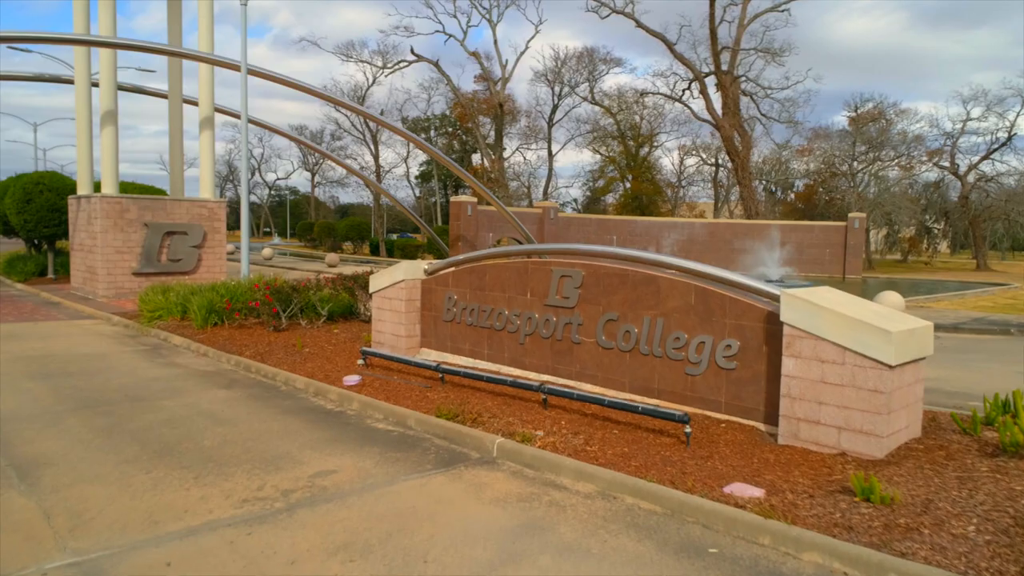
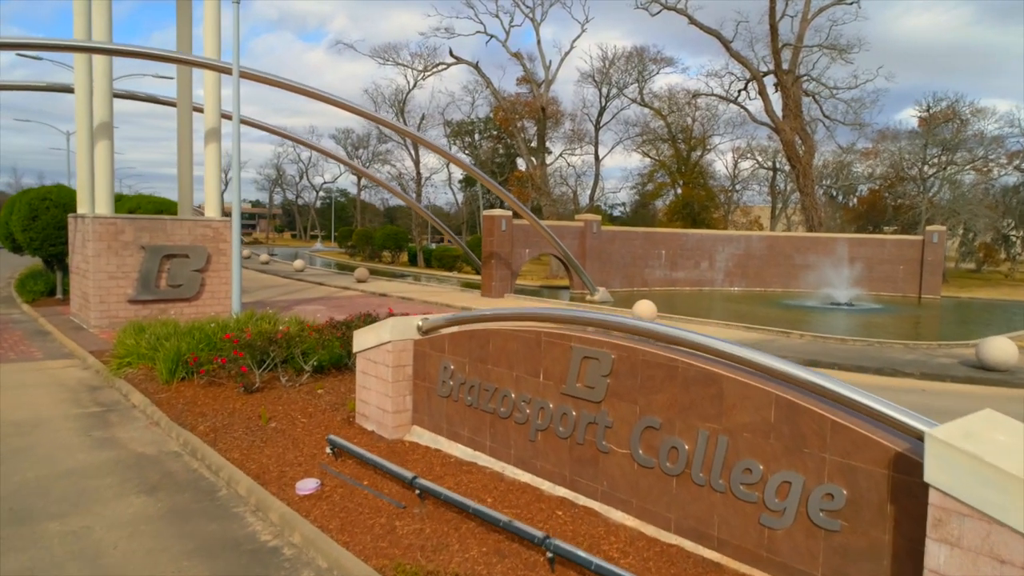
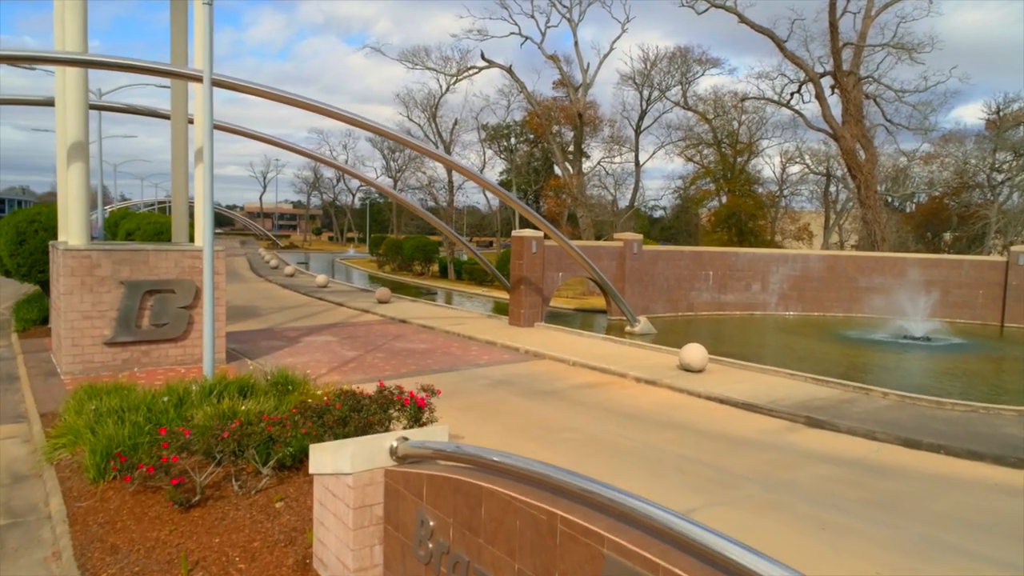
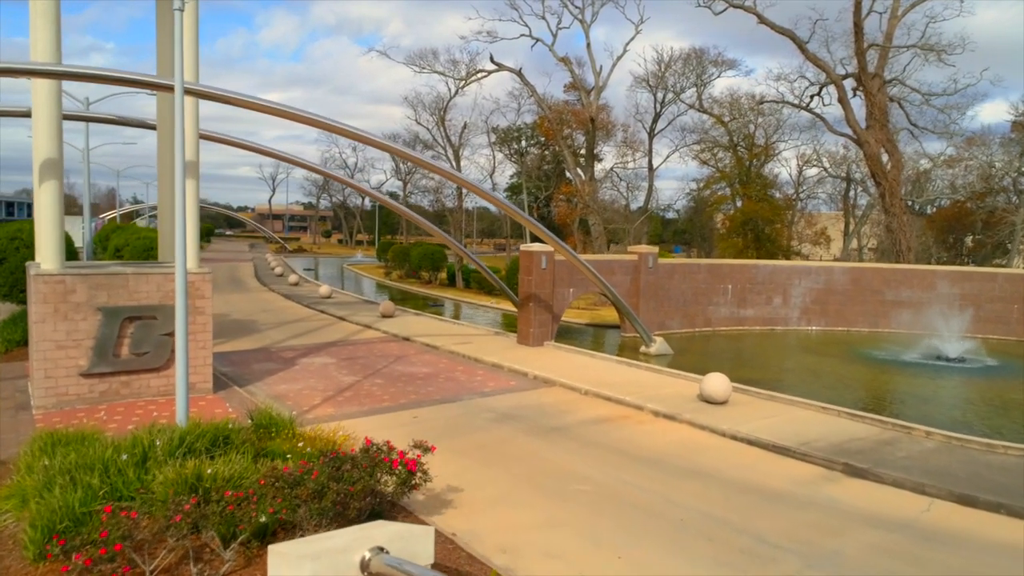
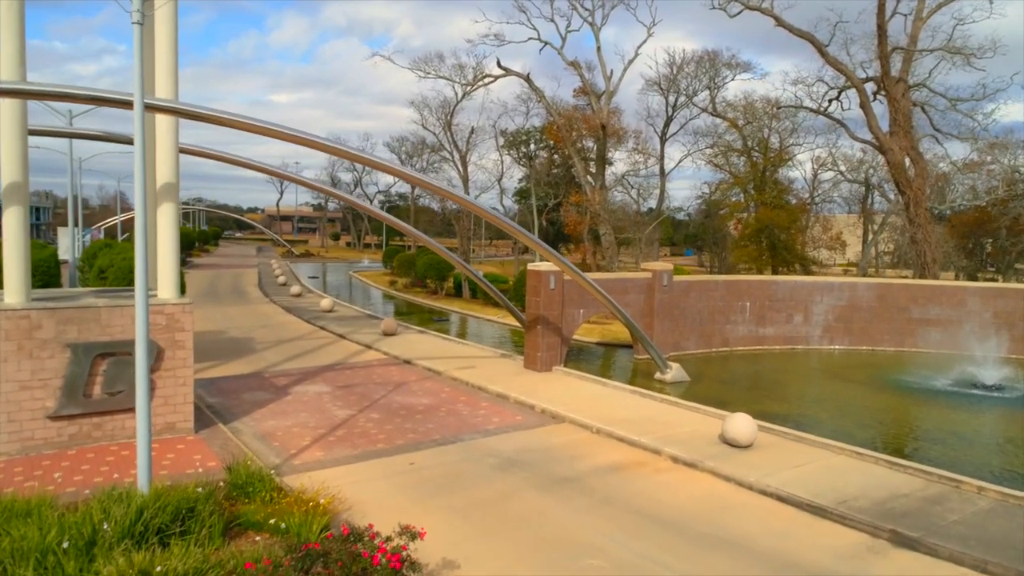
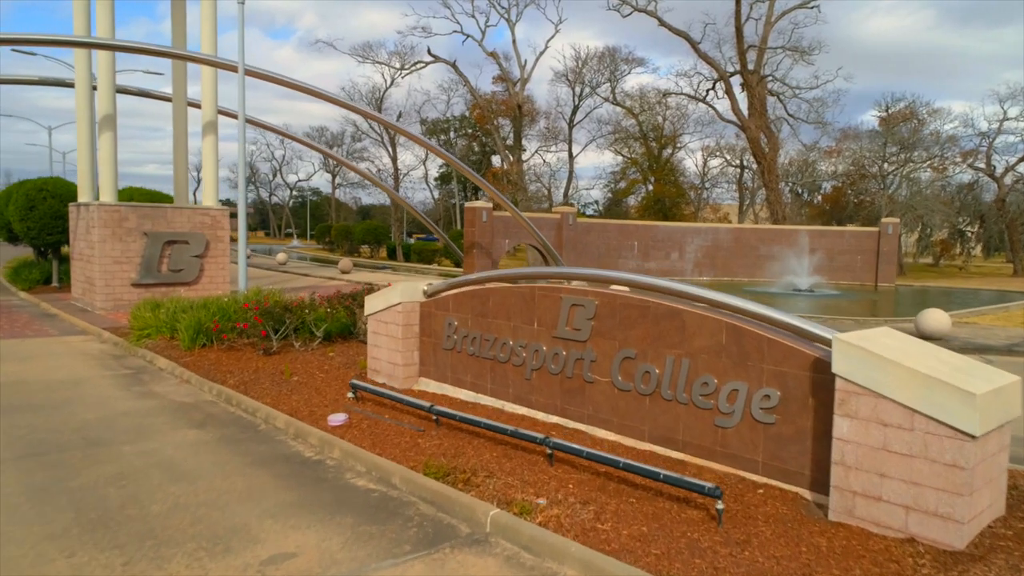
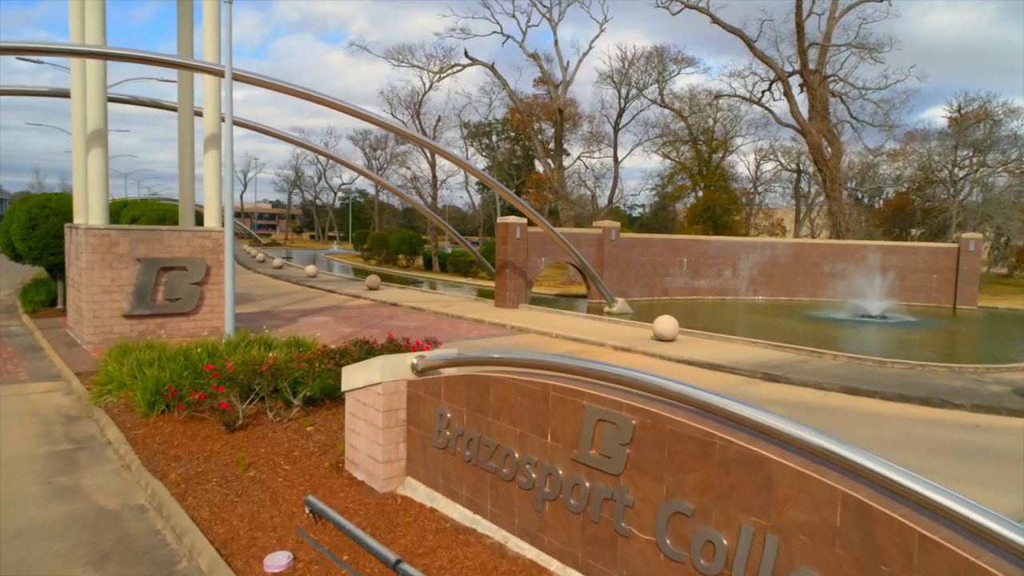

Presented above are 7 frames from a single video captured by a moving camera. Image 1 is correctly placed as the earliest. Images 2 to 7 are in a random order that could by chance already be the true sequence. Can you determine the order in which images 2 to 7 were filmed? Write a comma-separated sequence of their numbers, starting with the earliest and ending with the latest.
6, 2, 7, 3, 4, 5
